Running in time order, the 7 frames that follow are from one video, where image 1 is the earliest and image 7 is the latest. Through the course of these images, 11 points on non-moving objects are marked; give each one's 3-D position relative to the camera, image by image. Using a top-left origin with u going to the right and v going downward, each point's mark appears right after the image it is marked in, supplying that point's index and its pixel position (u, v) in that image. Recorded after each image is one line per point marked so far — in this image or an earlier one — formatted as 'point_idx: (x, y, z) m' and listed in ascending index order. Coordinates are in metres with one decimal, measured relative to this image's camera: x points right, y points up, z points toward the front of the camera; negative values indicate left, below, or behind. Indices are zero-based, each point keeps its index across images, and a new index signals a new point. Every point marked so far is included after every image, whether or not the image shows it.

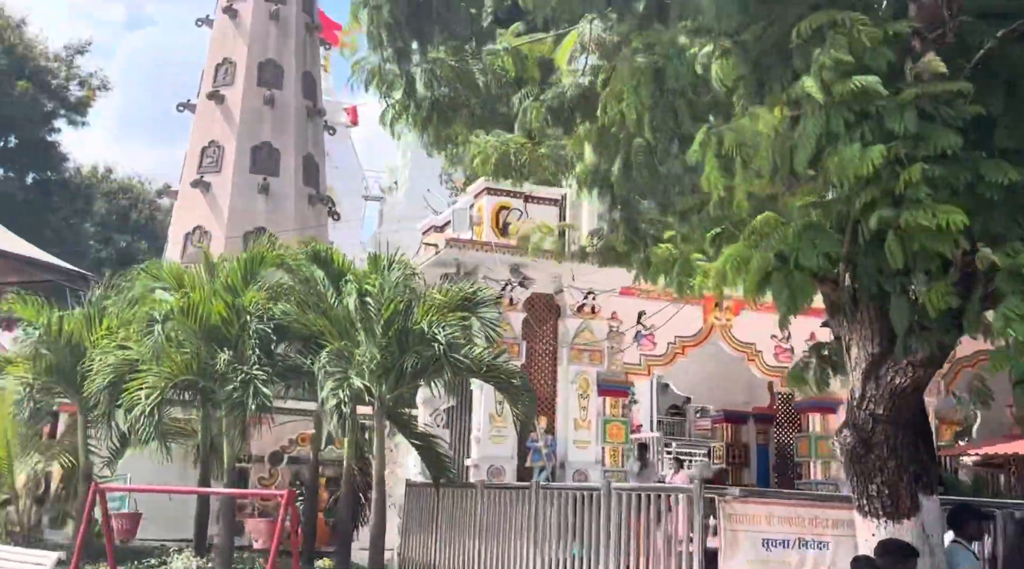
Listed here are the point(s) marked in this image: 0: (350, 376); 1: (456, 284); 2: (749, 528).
0: (-1.4, -0.8, +8.4) m
1: (-0.5, 0.0, +9.3) m
2: (+1.6, -1.7, +6.6) m
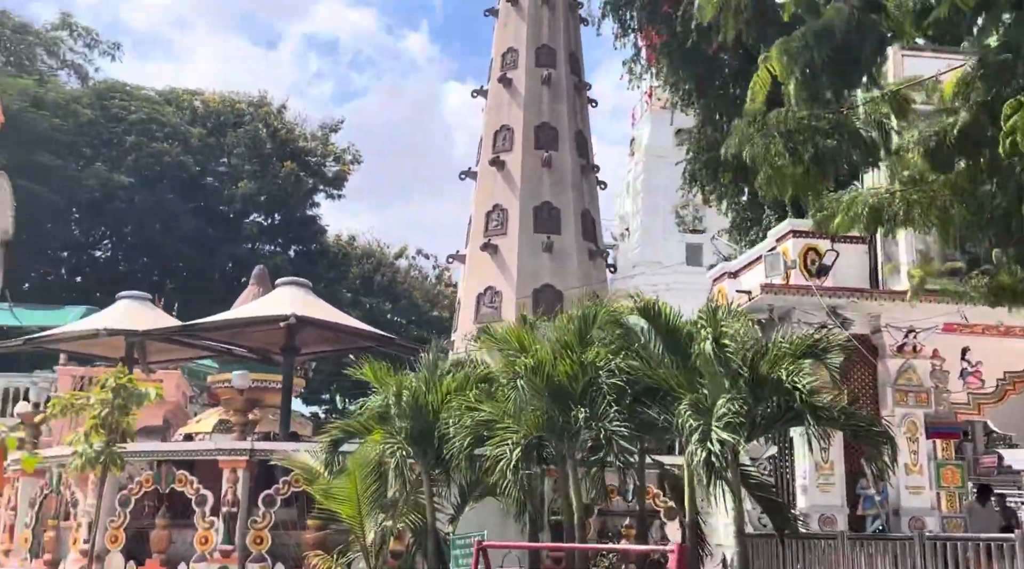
0: (+1.8, -1.3, +8.4) m
1: (+2.8, -0.4, +9.2) m
2: (+4.5, -1.9, +6.0) m
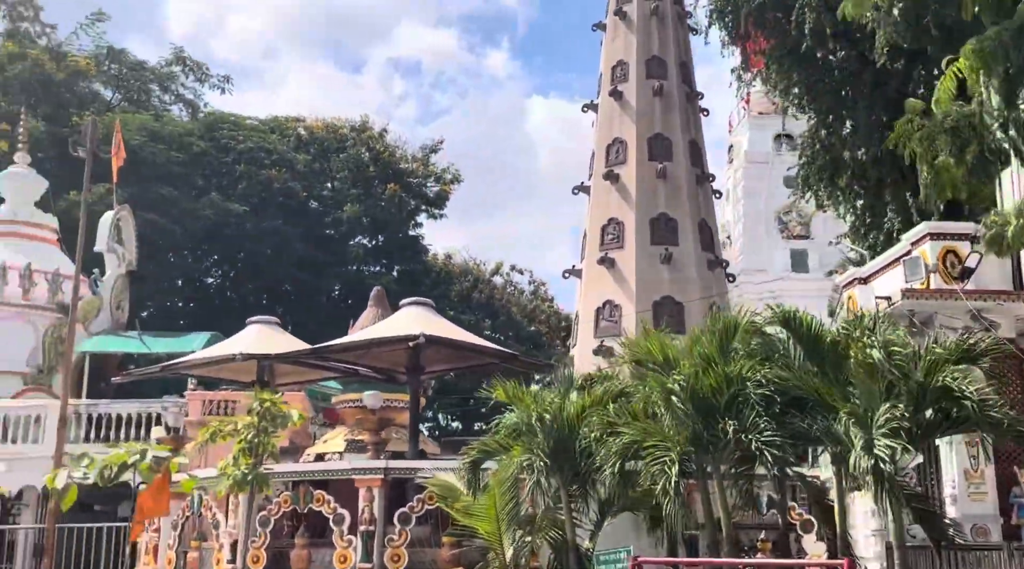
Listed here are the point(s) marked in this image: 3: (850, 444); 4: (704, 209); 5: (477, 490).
0: (+3.1, -1.3, +8.2) m
1: (+4.2, -0.5, +8.9) m
2: (+5.6, -1.8, +5.6) m
3: (+3.0, -1.4, +8.5) m
4: (+3.1, +1.2, +15.3) m
5: (-0.4, -2.4, +11.3) m
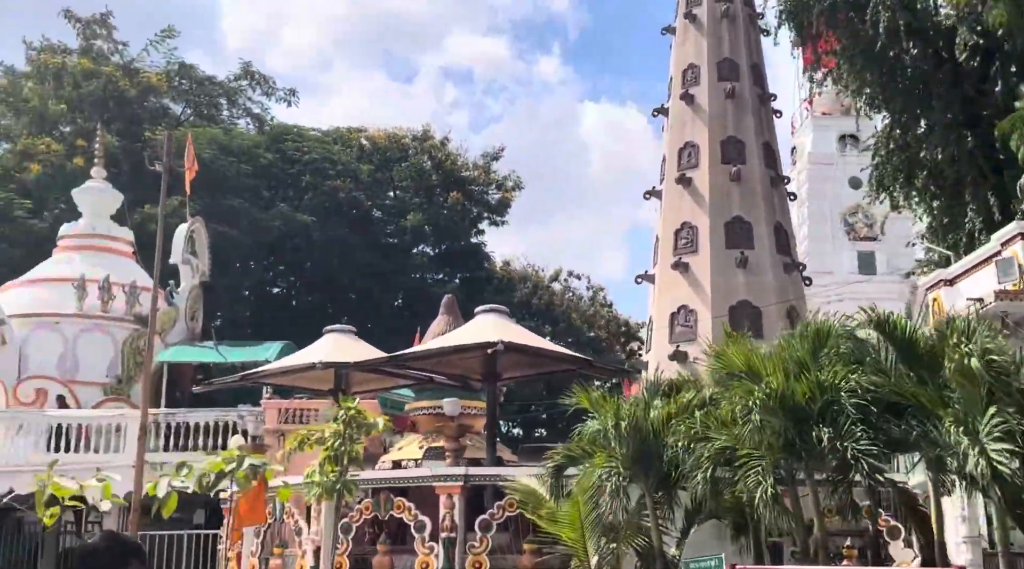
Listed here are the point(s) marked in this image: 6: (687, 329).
0: (+3.9, -1.3, +8.1) m
1: (+5.0, -0.5, +8.7) m
2: (+6.3, -1.8, +5.3) m
3: (+3.8, -1.4, +8.3) m
4: (+4.2, +1.2, +15.1) m
5: (+0.6, -2.5, +11.3) m
6: (+2.6, -0.7, +14.6) m
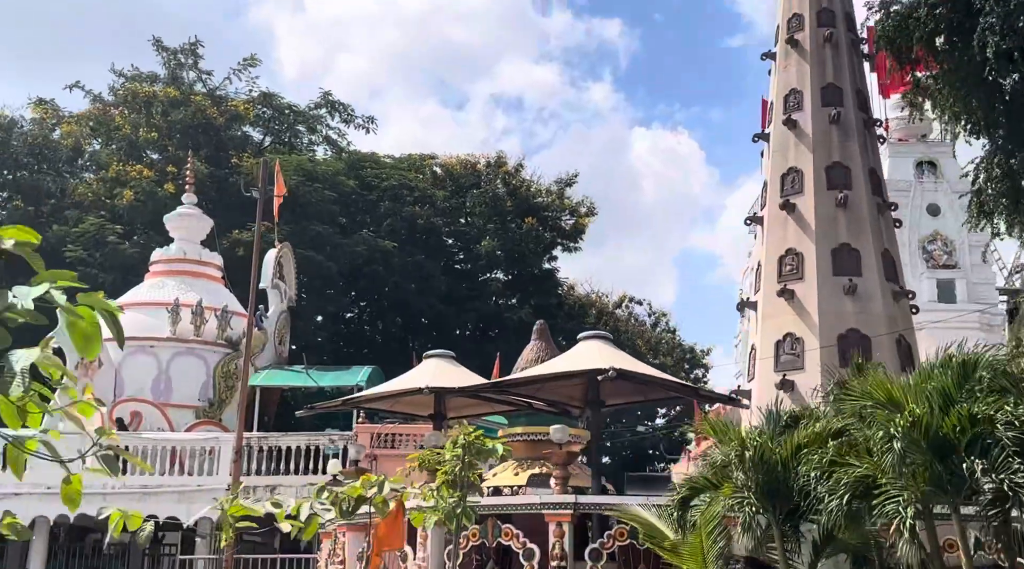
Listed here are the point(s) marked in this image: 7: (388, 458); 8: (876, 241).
0: (+5.2, -1.6, +7.8) m
1: (+6.3, -0.7, +8.4) m
2: (+7.4, -1.9, +4.9) m
3: (+5.0, -1.7, +8.0) m
4: (+5.8, +0.7, +14.9) m
5: (+2.0, -2.8, +11.1) m
6: (+4.2, -1.1, +14.4) m
7: (-2.2, -3.1, +17.1) m
8: (+5.5, +0.7, +14.5) m
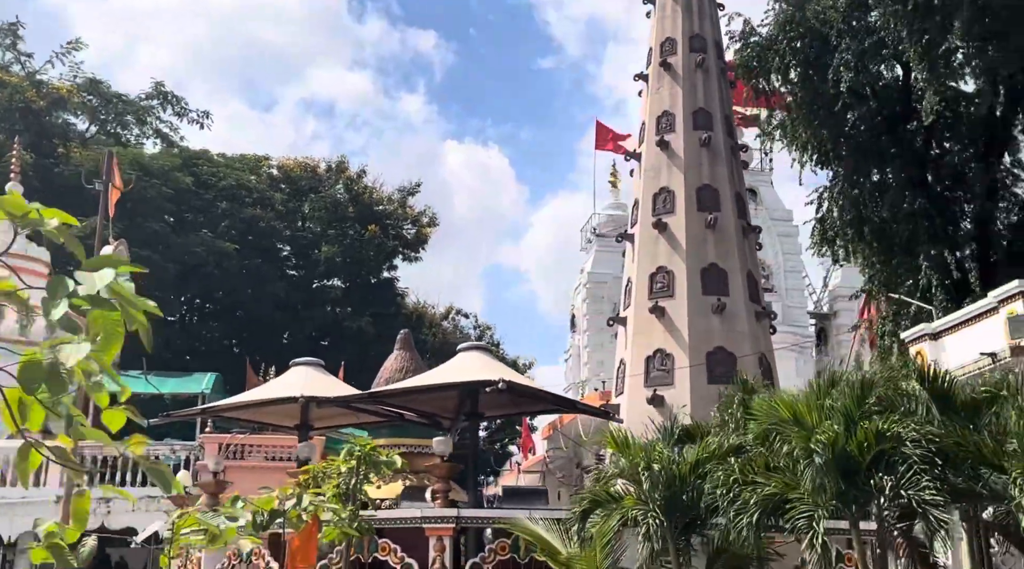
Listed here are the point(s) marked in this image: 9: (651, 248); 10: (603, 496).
0: (+4.6, -1.8, +8.4) m
1: (+5.6, -1.0, +9.3) m
2: (+7.4, -2.2, +6.0) m
3: (+4.4, -1.9, +8.6) m
4: (+3.8, +0.4, +15.5) m
5: (+0.7, -3.0, +11.0) m
6: (+2.3, -1.3, +14.7) m
7: (-4.6, -3.1, +16.1) m
8: (+3.6, +0.4, +15.2) m
9: (+2.2, +0.6, +15.4) m
10: (+1.0, -2.4, +10.9) m
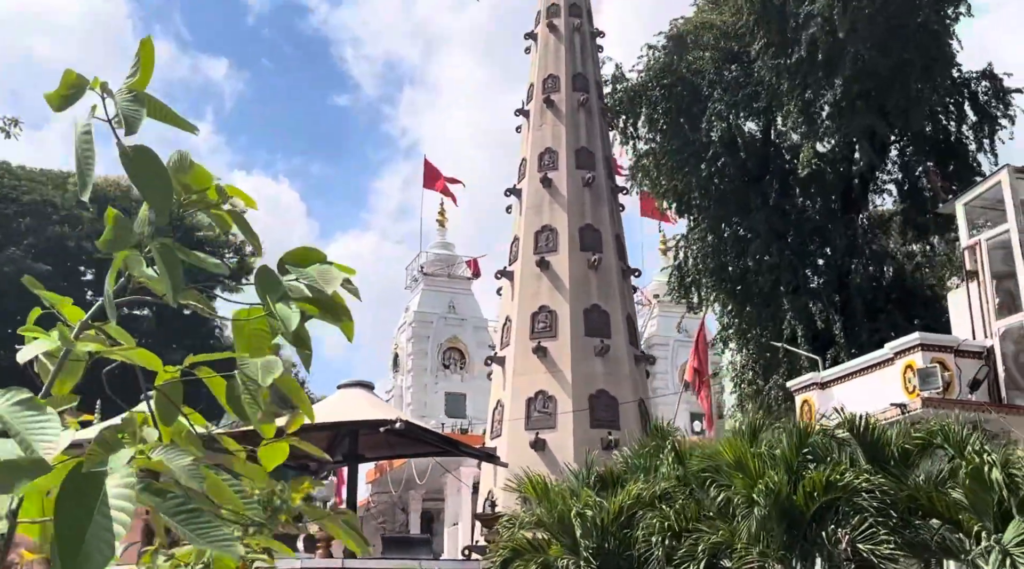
0: (+4.2, -2.3, +8.6) m
1: (+4.9, -1.5, +9.7) m
2: (+7.4, -2.7, +6.9) m
3: (+3.9, -2.3, +8.8) m
4: (+1.8, -0.3, +15.5) m
5: (-0.3, -3.3, +10.2) m
6: (+0.5, -1.9, +14.2) m
7: (-6.6, -3.5, +13.9) m
8: (+1.7, -0.3, +15.0) m
9: (+0.3, 0.0, +15.0) m
10: (0.0, -2.8, +10.2) m
